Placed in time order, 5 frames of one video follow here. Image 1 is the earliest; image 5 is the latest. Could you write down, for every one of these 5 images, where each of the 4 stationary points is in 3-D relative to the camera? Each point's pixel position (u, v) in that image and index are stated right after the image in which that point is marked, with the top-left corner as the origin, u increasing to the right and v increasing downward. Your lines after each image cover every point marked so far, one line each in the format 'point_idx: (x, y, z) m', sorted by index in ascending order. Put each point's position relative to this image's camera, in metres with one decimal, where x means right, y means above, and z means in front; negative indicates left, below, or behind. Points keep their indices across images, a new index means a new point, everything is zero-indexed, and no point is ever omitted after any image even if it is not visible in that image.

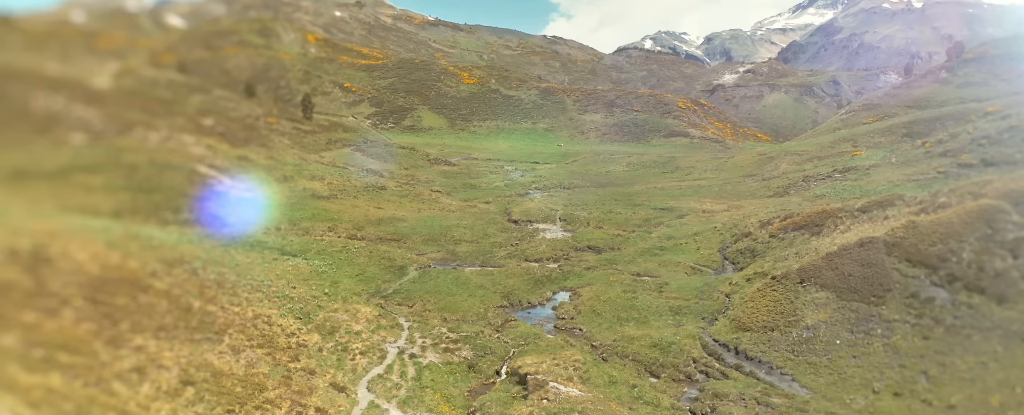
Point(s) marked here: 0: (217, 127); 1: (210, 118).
0: (-6.4, +1.7, +11.5) m
1: (-6.3, +1.8, +11.3) m
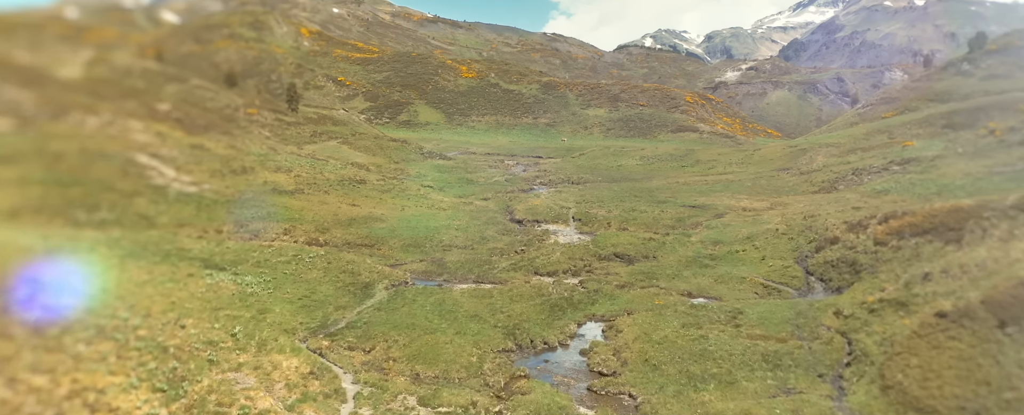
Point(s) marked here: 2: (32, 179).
0: (-6.3, +1.8, +10.1) m
1: (-6.3, +1.9, +9.9) m
2: (-6.2, +0.4, +7.1) m
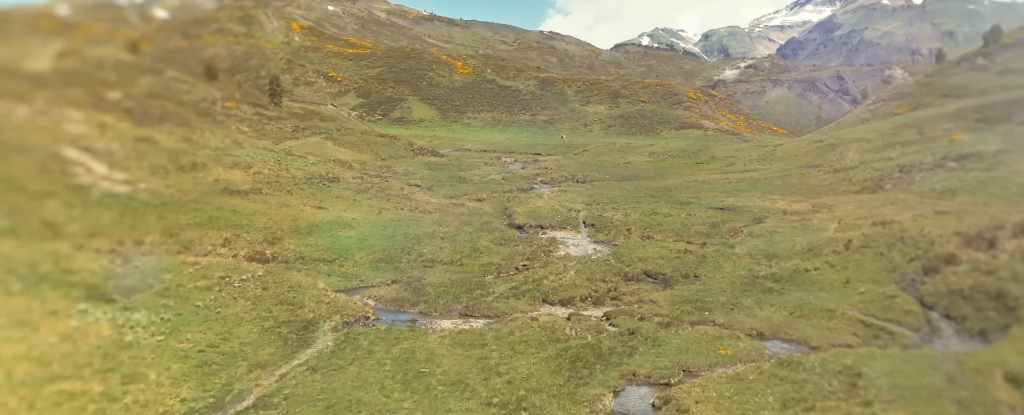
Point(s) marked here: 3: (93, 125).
0: (-6.4, +1.7, +8.9) m
1: (-6.3, +1.9, +8.7) m
2: (-6.2, +0.3, +5.9) m
3: (-6.3, +1.2, +8.3) m
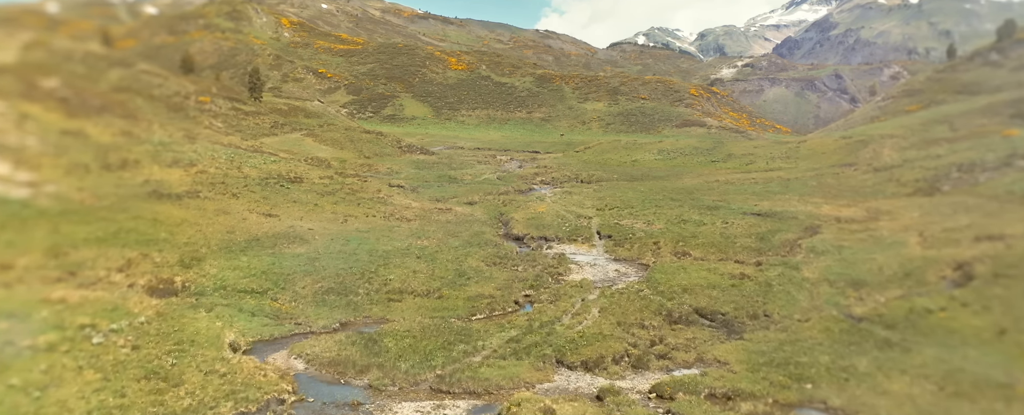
0: (-6.4, +1.7, +7.8) m
1: (-6.3, +1.8, +7.6) m
2: (-6.2, +0.3, +4.8) m
3: (-6.3, +1.2, +7.2) m
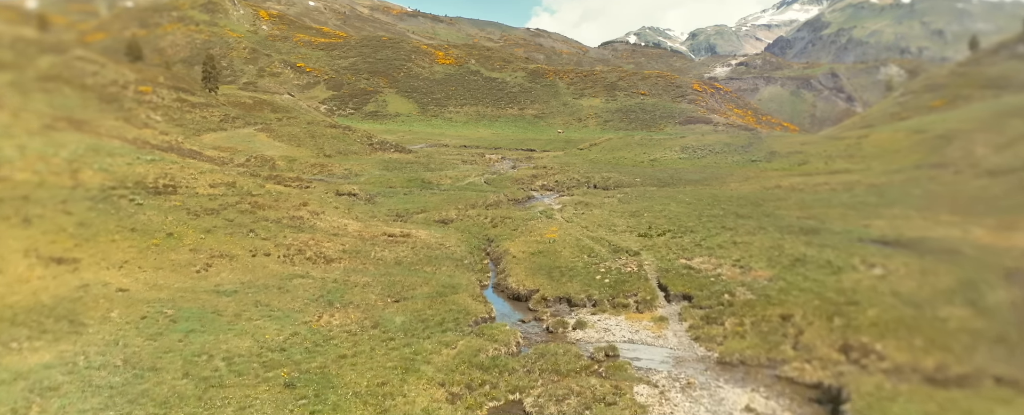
0: (-6.5, +1.5, +5.7) m
1: (-6.4, +1.6, +5.5) m
2: (-6.3, +0.1, +2.7) m
3: (-6.4, +1.0, +5.1) m
